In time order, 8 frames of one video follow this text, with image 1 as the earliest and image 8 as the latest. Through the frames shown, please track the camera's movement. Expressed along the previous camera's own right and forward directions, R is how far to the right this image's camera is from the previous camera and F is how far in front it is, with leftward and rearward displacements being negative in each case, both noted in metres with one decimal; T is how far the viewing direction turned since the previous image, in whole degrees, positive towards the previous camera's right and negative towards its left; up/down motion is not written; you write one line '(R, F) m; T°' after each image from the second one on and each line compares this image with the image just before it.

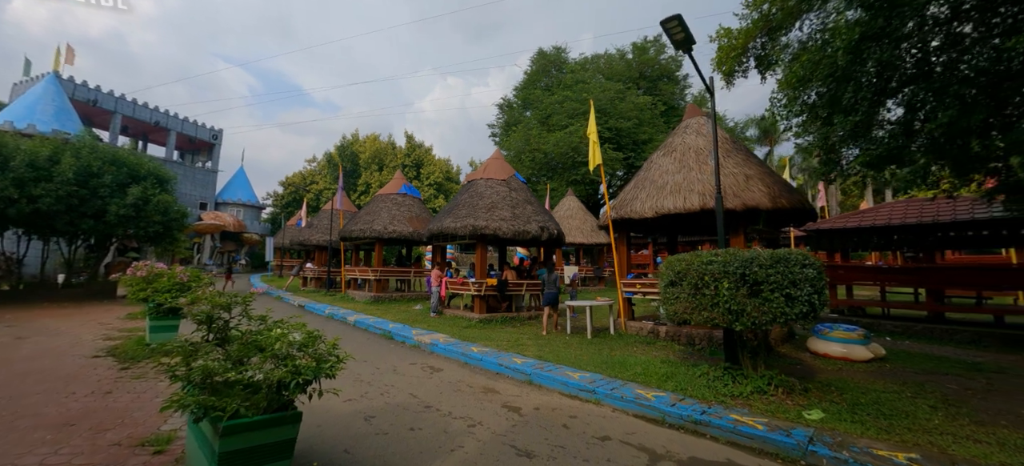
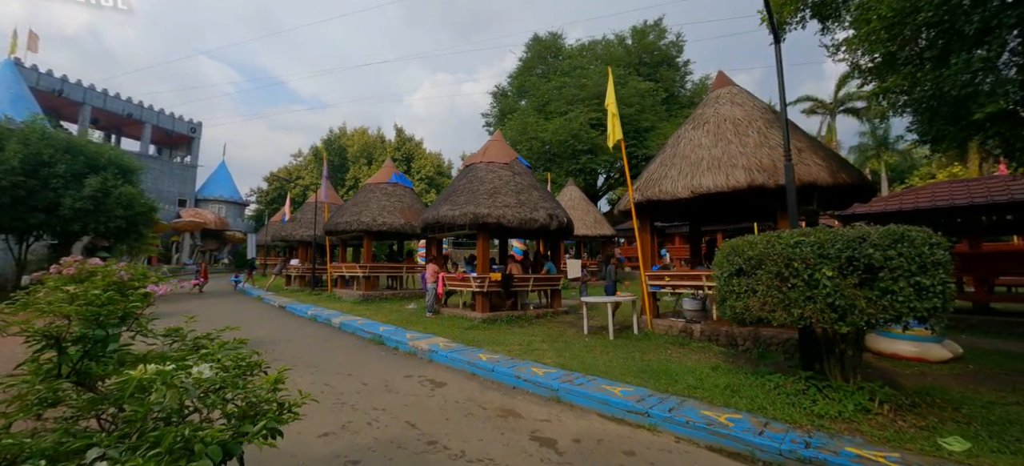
(-0.4, +1.3) m; +1°
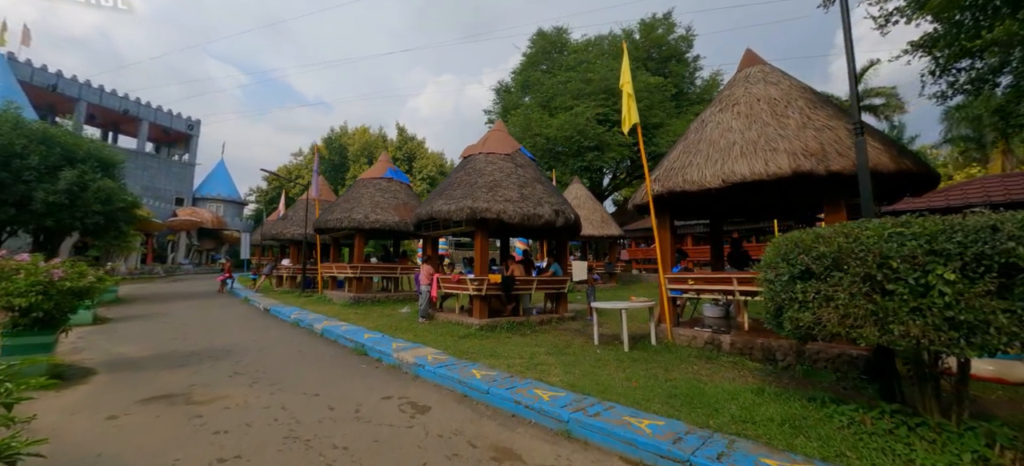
(0.0, +1.0) m; 0°
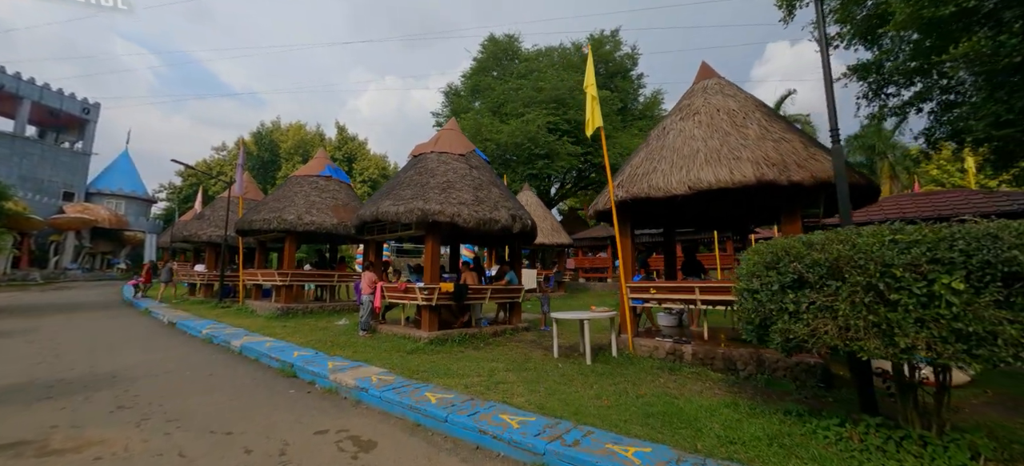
(-0.3, +0.6) m; +8°
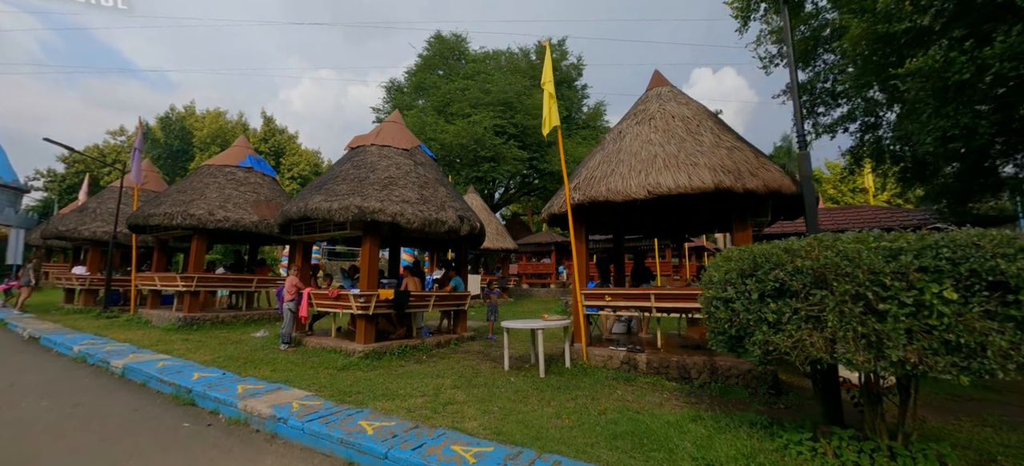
(-0.2, +0.6) m; +8°
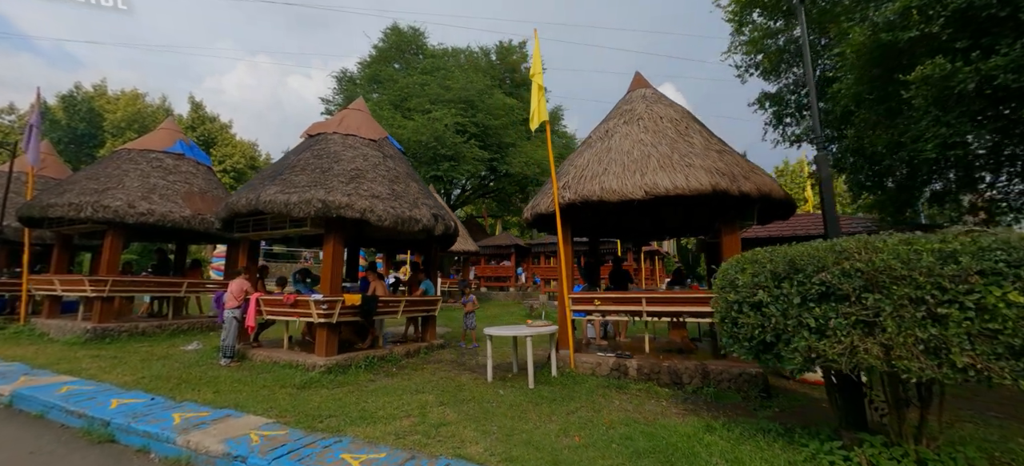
(-0.6, +0.5) m; +7°
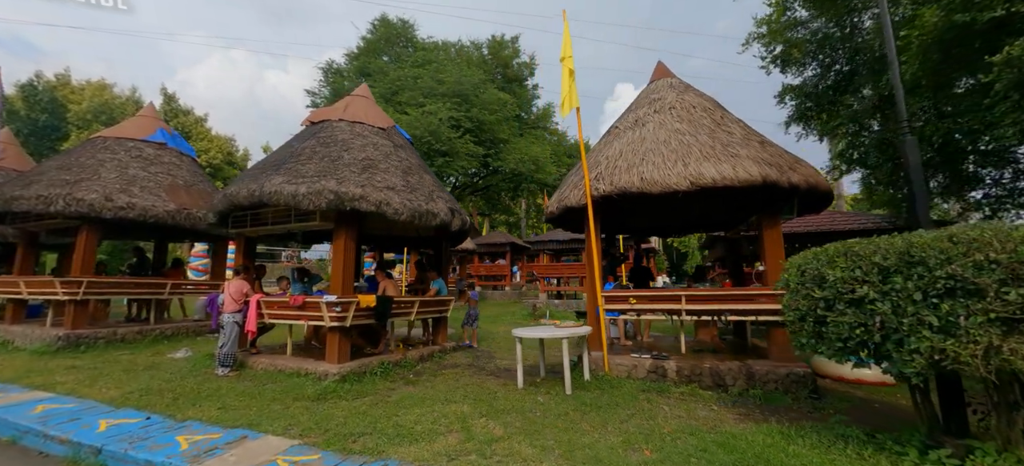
(-0.7, +0.5) m; +3°
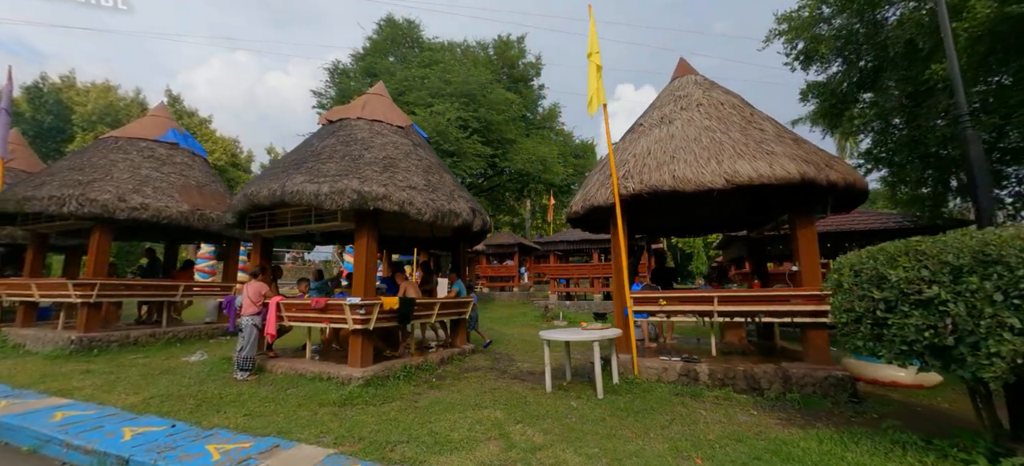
(-0.4, +0.2) m; 0°
